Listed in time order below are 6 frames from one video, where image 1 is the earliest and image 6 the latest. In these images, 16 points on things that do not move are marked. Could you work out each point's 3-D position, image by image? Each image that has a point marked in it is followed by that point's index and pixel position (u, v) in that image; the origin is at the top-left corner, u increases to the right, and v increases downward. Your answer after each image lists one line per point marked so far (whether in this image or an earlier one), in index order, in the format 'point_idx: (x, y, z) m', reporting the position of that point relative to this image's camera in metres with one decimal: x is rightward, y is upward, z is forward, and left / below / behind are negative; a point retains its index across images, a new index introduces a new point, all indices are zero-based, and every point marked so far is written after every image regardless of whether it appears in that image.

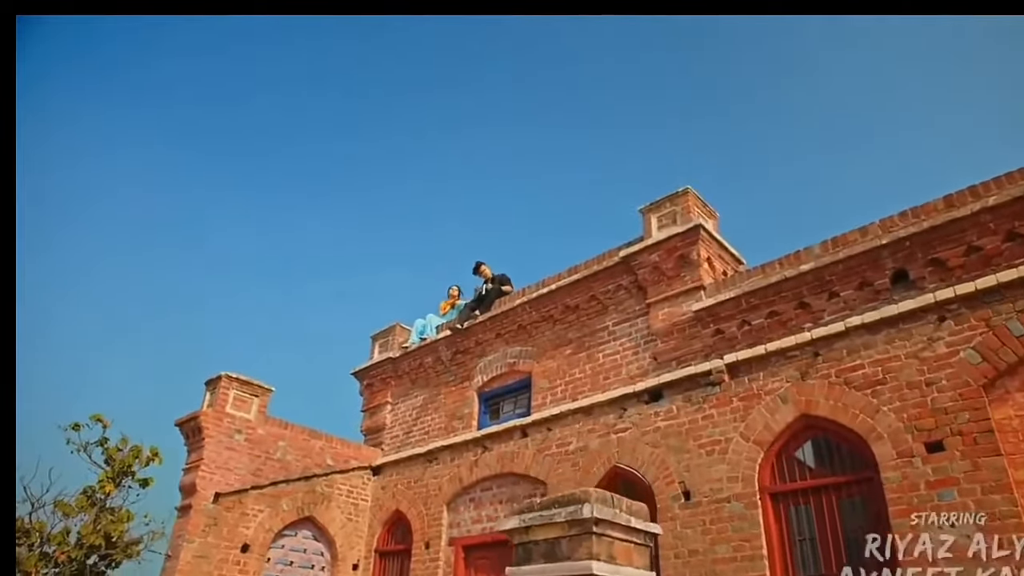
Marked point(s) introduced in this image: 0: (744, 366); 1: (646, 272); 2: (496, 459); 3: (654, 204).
0: (+3.0, -1.0, +8.6) m
1: (+2.1, +0.2, +10.2) m
2: (-0.3, -2.8, +10.9) m
3: (+2.3, +1.4, +10.7) m
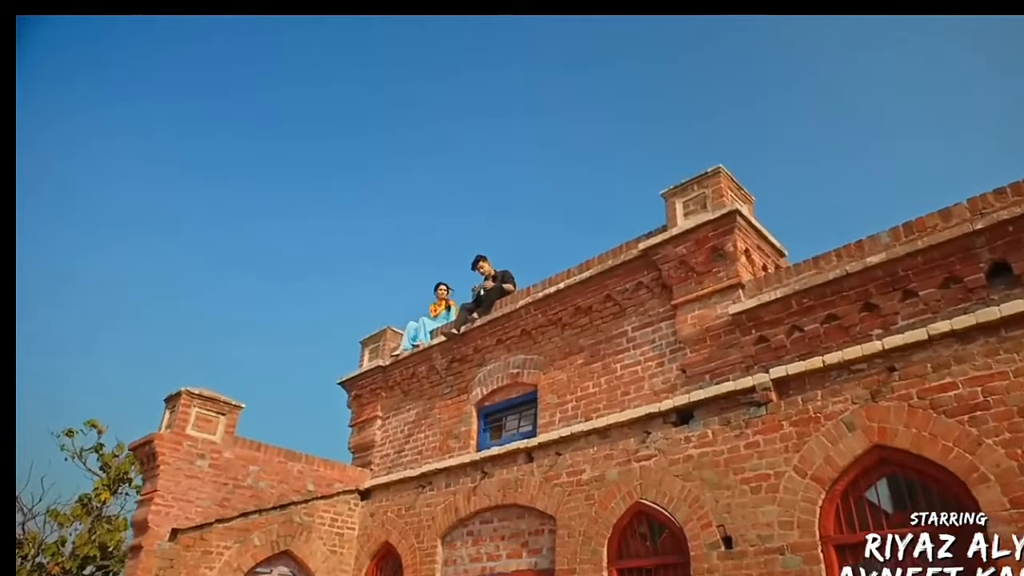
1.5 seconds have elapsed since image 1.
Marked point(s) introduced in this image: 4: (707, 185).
0: (+3.0, -1.0, +7.0) m
1: (+2.1, +0.3, +8.6) m
2: (-0.2, -2.8, +9.3) m
3: (+2.3, +1.4, +9.1) m
4: (+2.6, +1.4, +8.9) m
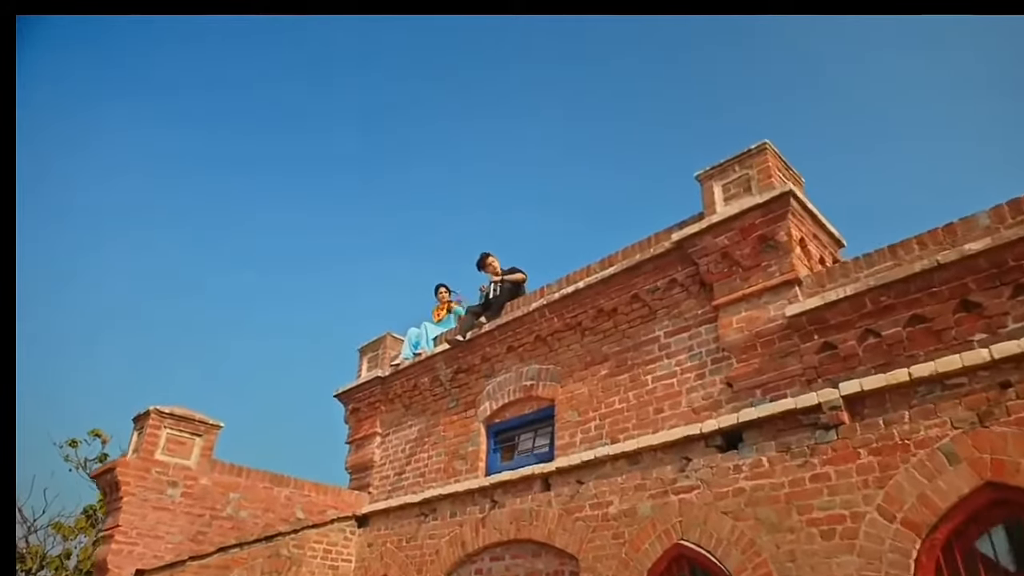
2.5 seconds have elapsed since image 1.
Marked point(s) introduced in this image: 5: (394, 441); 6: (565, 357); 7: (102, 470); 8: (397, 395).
0: (+3.1, -1.0, +5.6) m
1: (+2.2, +0.3, +7.3) m
2: (0.0, -2.8, +8.1) m
3: (+2.4, +1.4, +7.8) m
4: (+2.7, +1.4, +7.6) m
5: (-1.9, -2.4, +10.6) m
6: (+0.7, -0.9, +8.6) m
7: (-5.1, -2.3, +8.3) m
8: (-1.9, -1.7, +10.8) m
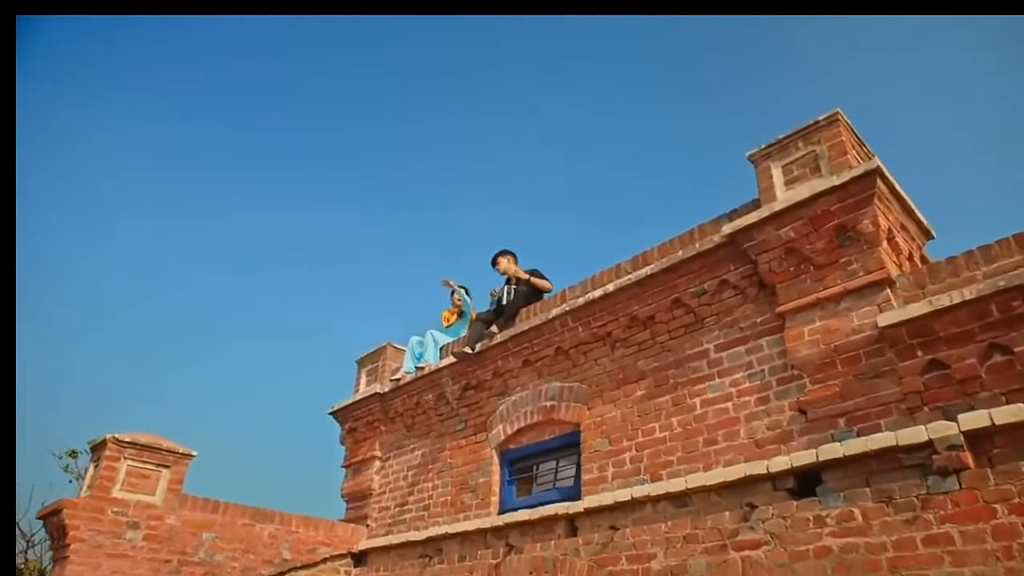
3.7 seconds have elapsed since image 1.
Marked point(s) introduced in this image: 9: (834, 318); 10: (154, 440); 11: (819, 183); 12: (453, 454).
0: (+3.2, -1.0, +4.3) m
1: (+2.3, +0.3, +5.9) m
2: (+0.2, -2.9, +6.8) m
3: (+2.6, +1.4, +6.5) m
4: (+2.9, +1.4, +6.2) m
5: (-1.6, -2.5, +9.3) m
6: (+0.9, -0.9, +7.3) m
7: (-4.9, -2.4, +7.1) m
8: (-1.6, -1.8, +9.6) m
9: (+2.7, -0.2, +5.5) m
10: (-4.1, -1.8, +7.7) m
11: (+2.7, +0.9, +5.8) m
12: (-0.8, -2.1, +8.5) m
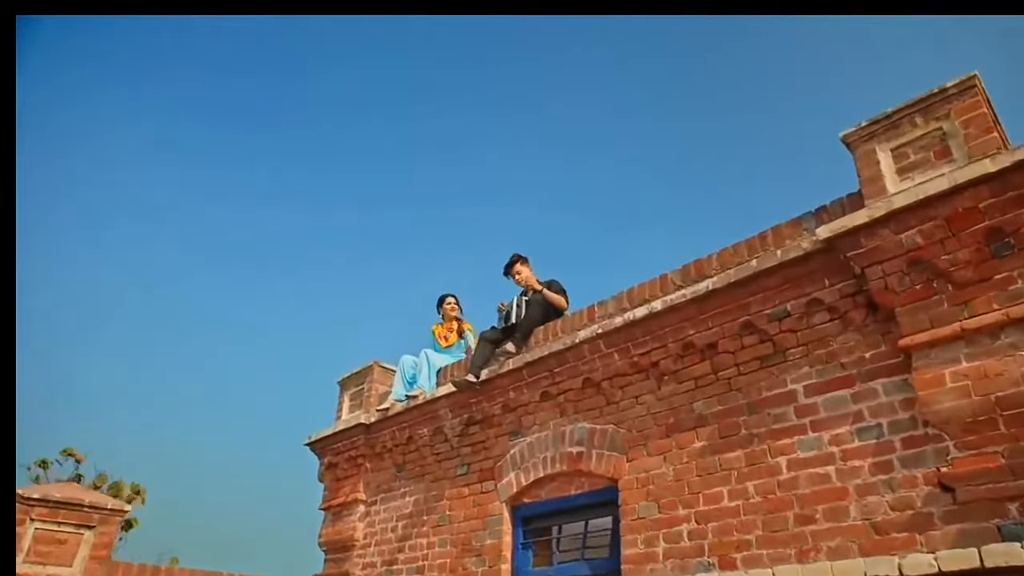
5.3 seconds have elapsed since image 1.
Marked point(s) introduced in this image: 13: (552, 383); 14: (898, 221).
0: (+3.4, -1.1, +2.7) m
1: (+2.5, +0.1, +4.4) m
2: (+0.3, -3.0, +5.2) m
3: (+2.7, +1.2, +4.9) m
4: (+3.0, +1.2, +4.7) m
5: (-1.5, -2.6, +7.7) m
6: (+1.0, -1.1, +5.7) m
7: (-4.8, -2.5, +5.5) m
8: (-1.5, -1.9, +8.0) m
9: (+2.8, -0.4, +3.9) m
10: (-4.0, -1.9, +6.1) m
11: (+2.8, +0.8, +4.2) m
12: (-0.6, -2.3, +6.9) m
13: (+0.4, -0.9, +6.3) m
14: (+2.6, +0.4, +4.4) m
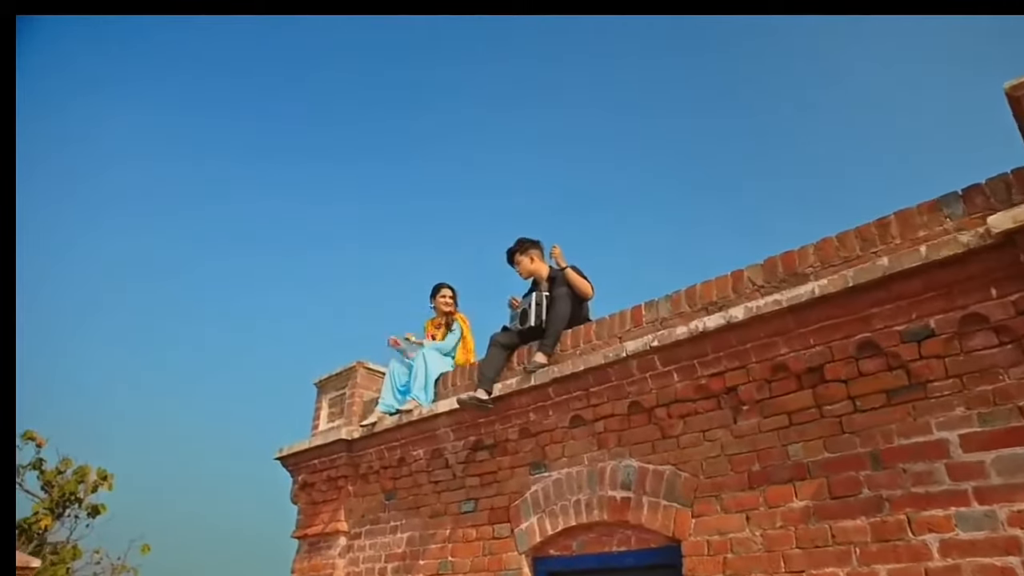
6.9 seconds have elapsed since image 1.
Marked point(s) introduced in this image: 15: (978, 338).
0: (+3.7, -1.3, +1.5) m
1: (+2.8, 0.0, +3.0) m
2: (+0.5, -3.0, +3.9) m
3: (+3.0, +1.2, +3.5) m
4: (+3.3, +1.2, +3.3) m
5: (-1.4, -2.5, +6.4) m
6: (+1.2, -1.1, +4.4) m
7: (-4.6, -2.4, +4.0) m
8: (-1.4, -1.8, +6.6) m
9: (+3.1, -0.5, +2.6) m
10: (-3.8, -1.8, +4.7) m
11: (+3.1, +0.7, +2.9) m
12: (-0.5, -2.2, +5.6) m
13: (+0.6, -0.9, +5.0) m
14: (+2.8, +0.4, +3.1) m
15: (+2.4, -0.2, +3.4) m
